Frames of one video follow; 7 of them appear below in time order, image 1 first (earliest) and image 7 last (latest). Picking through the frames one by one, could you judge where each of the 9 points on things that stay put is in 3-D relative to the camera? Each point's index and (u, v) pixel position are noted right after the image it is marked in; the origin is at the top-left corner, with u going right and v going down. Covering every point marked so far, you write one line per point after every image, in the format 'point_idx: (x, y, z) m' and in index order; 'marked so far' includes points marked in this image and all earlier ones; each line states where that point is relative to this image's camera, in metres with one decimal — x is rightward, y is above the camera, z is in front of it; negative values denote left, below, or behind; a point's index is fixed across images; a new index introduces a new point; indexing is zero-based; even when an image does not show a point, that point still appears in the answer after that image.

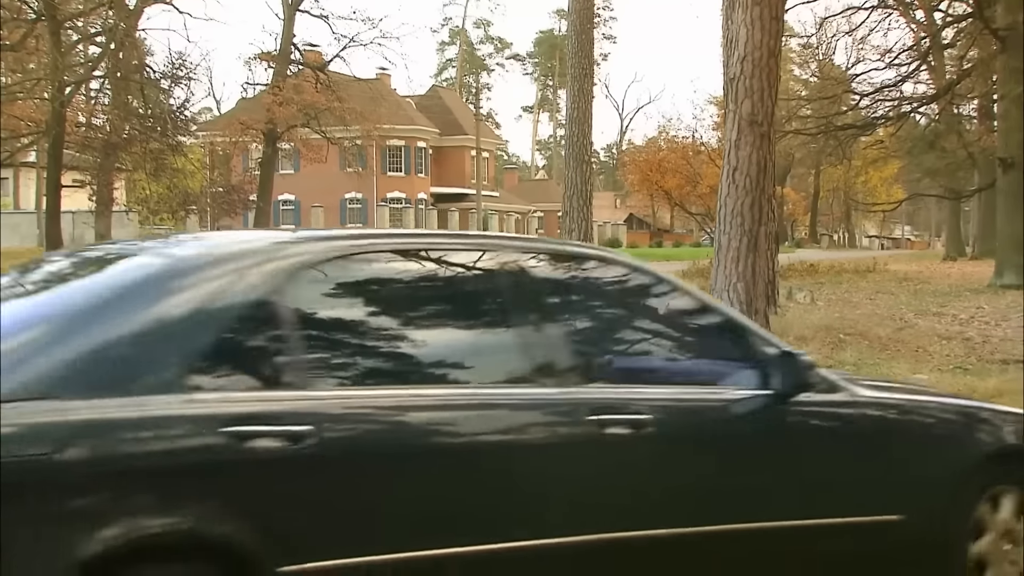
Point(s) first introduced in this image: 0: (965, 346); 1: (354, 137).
0: (+3.3, -0.4, +7.2) m
1: (-2.5, +2.4, +15.9) m
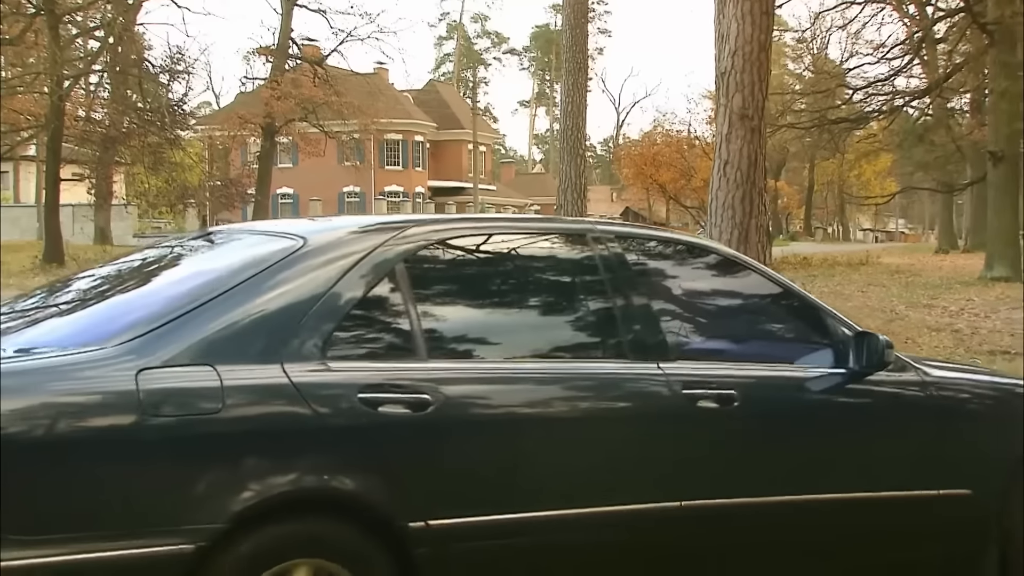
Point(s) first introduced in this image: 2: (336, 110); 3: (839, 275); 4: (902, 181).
0: (+3.3, -0.4, +7.3) m
1: (-2.6, +2.5, +16.0) m
2: (-2.7, +2.7, +15.1) m
3: (+4.2, +0.2, +12.7) m
4: (+6.3, +1.7, +16.0) m
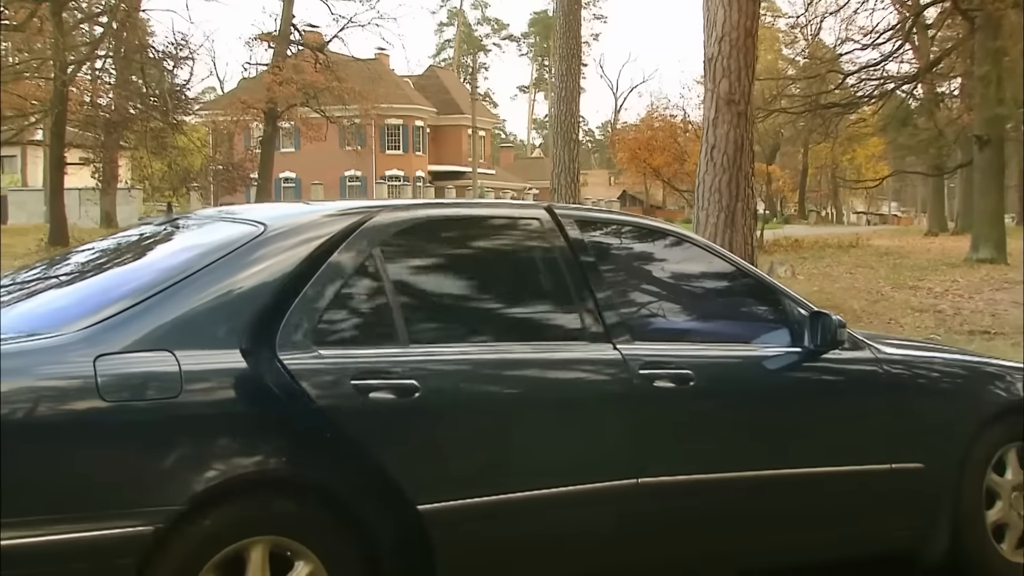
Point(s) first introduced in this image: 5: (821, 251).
0: (+3.2, -0.2, +7.5) m
1: (-2.5, +2.8, +16.1) m
2: (-2.6, +3.0, +15.2) m
3: (+4.2, +0.4, +12.9) m
4: (+6.3, +2.0, +16.1) m
5: (+4.8, +0.5, +15.0) m
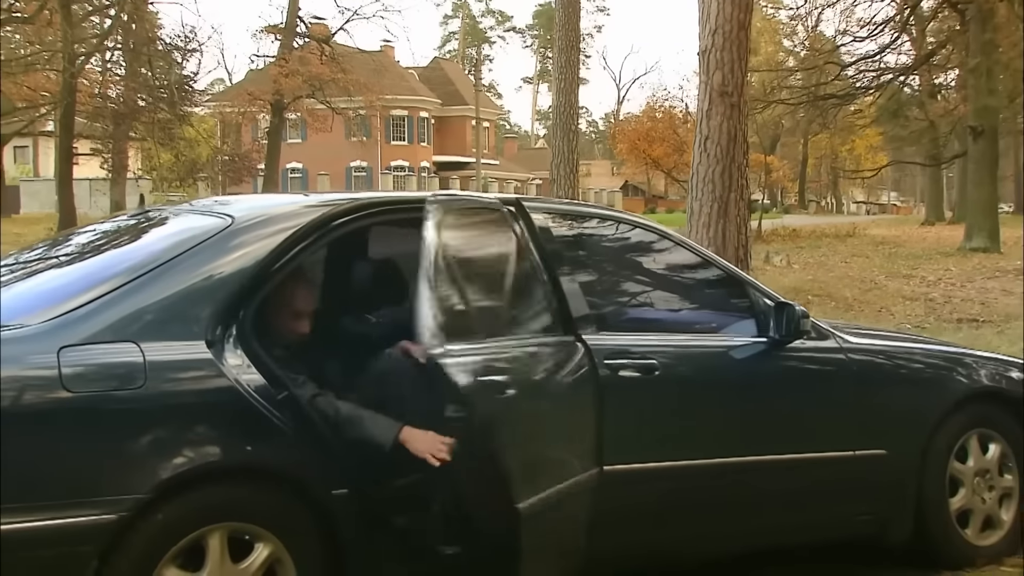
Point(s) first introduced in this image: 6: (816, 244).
0: (+3.2, -0.1, +7.6) m
1: (-2.4, +3.0, +16.3) m
2: (-2.6, +3.1, +15.4) m
3: (+4.3, +0.5, +12.9) m
4: (+6.4, +2.2, +16.1) m
5: (+4.9, +0.7, +15.1) m
6: (+4.3, +0.5, +13.6) m
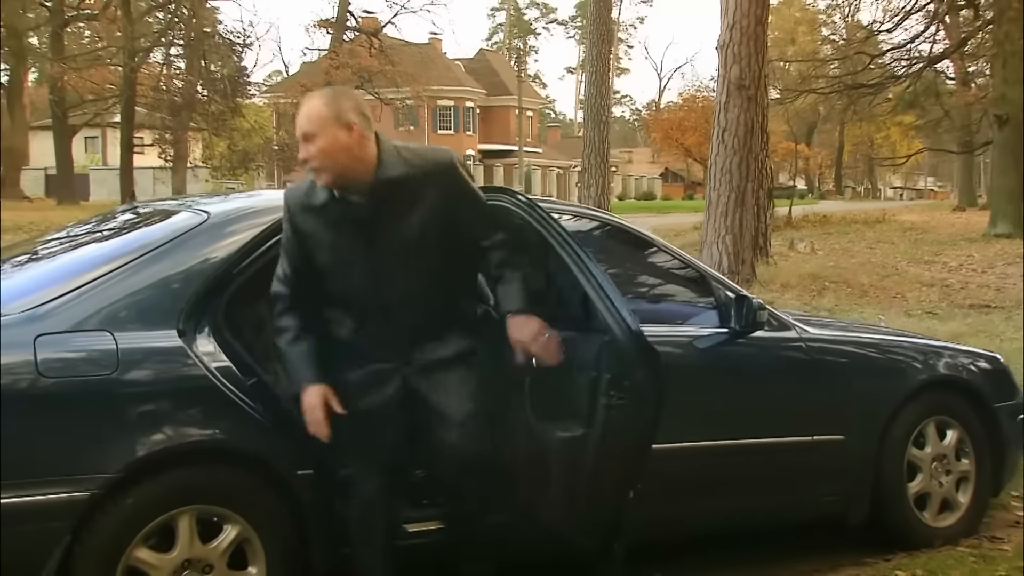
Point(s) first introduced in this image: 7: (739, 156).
0: (+3.4, 0.0, +7.7) m
1: (-1.6, +3.2, +16.8) m
2: (-1.8, +3.4, +15.9) m
3: (+4.8, +0.7, +13.0) m
4: (+7.2, +2.4, +16.0) m
5: (+5.6, +0.9, +15.1) m
6: (+4.9, +0.7, +13.7) m
7: (+1.7, +1.0, +7.5) m
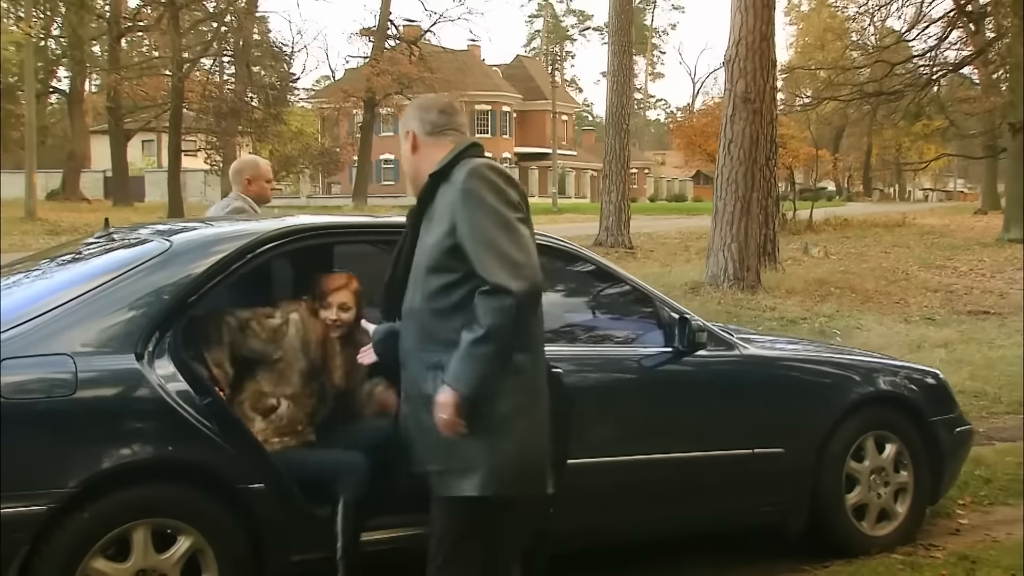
0: (+3.5, -0.1, +7.9) m
1: (-0.8, +3.3, +17.2) m
2: (-1.1, +3.4, +16.3) m
3: (+5.3, +0.7, +13.0) m
4: (+7.9, +2.3, +15.8) m
5: (+6.2, +0.9, +15.1) m
6: (+5.4, +0.7, +13.7) m
7: (+1.8, +1.0, +7.8) m
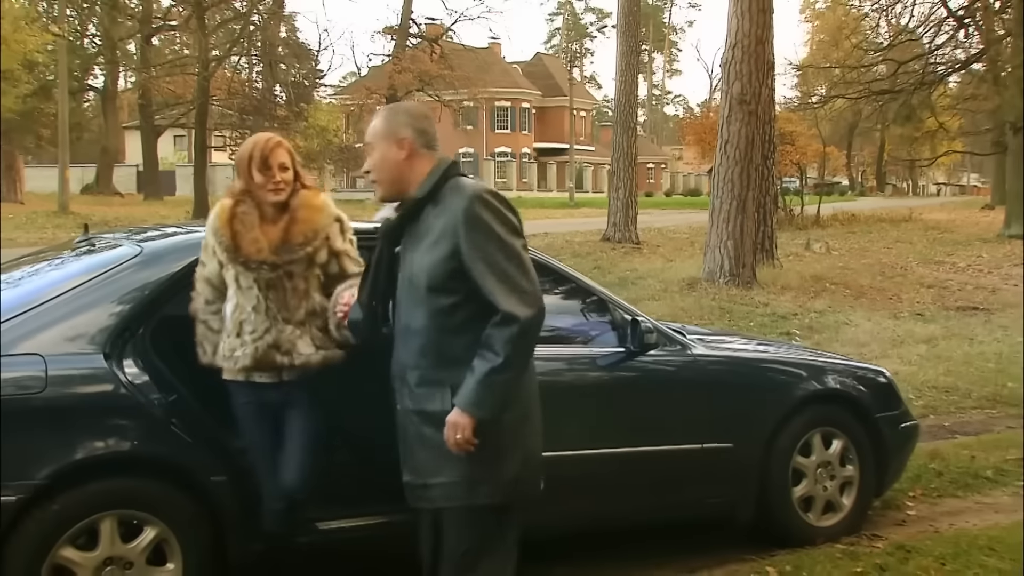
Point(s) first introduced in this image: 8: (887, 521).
0: (+3.5, -0.1, +8.0) m
1: (-0.4, +3.4, +17.5) m
2: (-0.6, +3.6, +16.6) m
3: (+5.5, +0.7, +13.1) m
4: (+8.3, +2.4, +15.8) m
5: (+6.5, +0.9, +15.1) m
6: (+5.7, +0.8, +13.7) m
7: (+1.9, +1.0, +8.0) m
8: (+1.9, -1.1, +4.9) m
